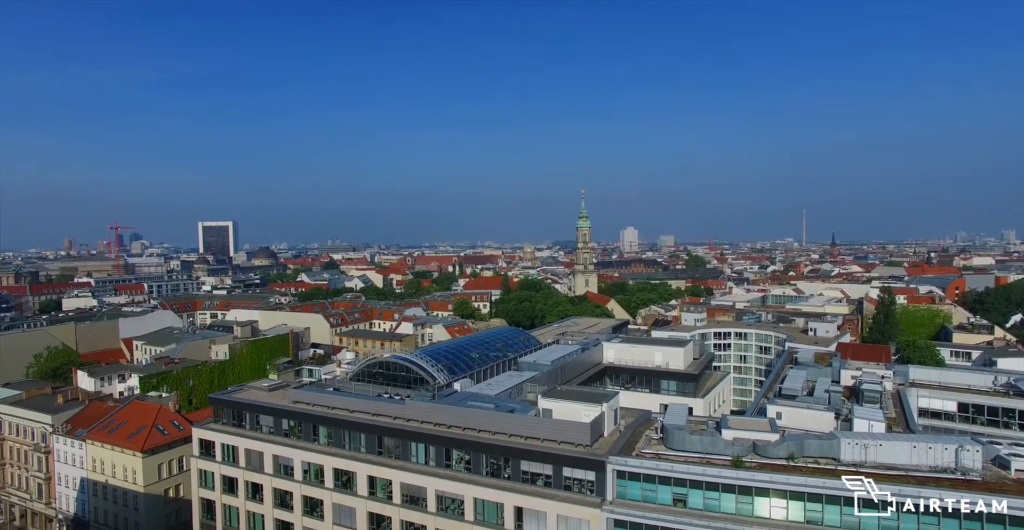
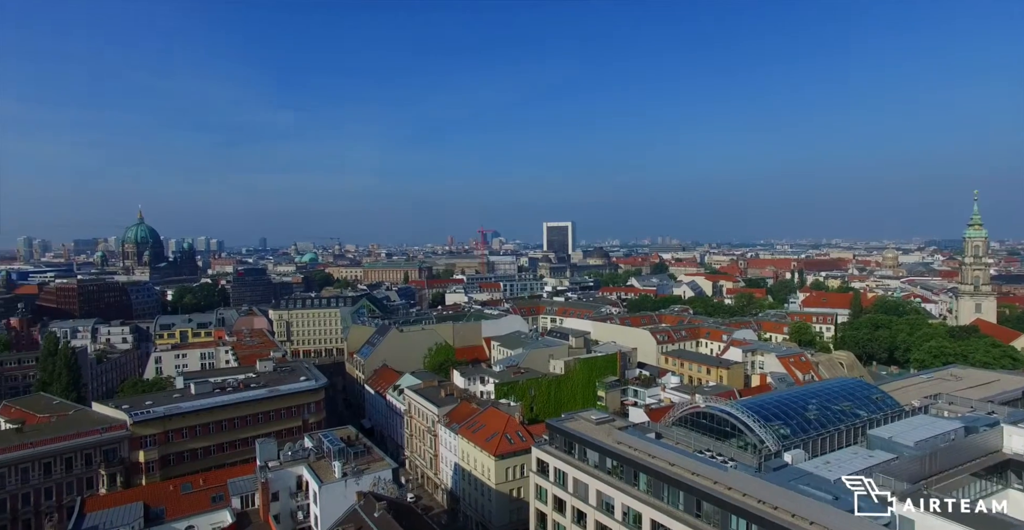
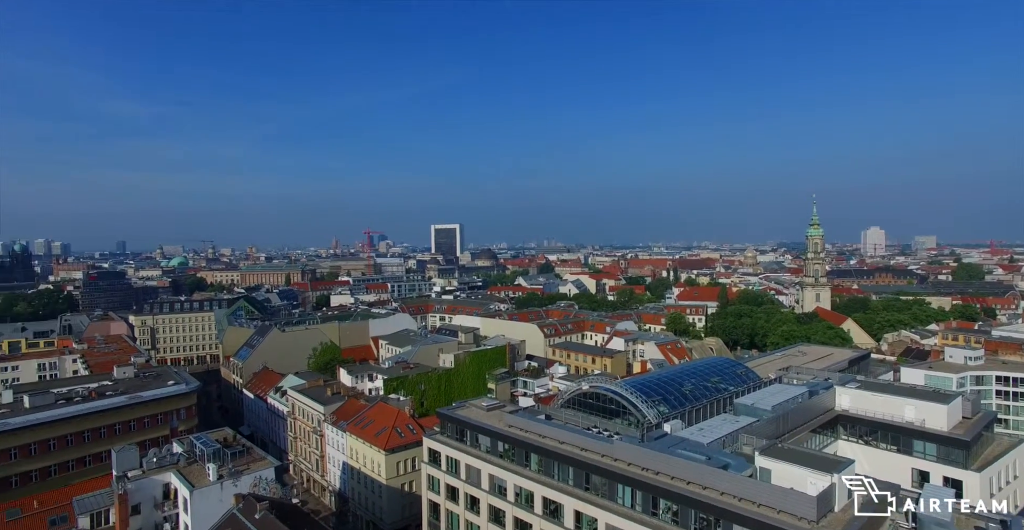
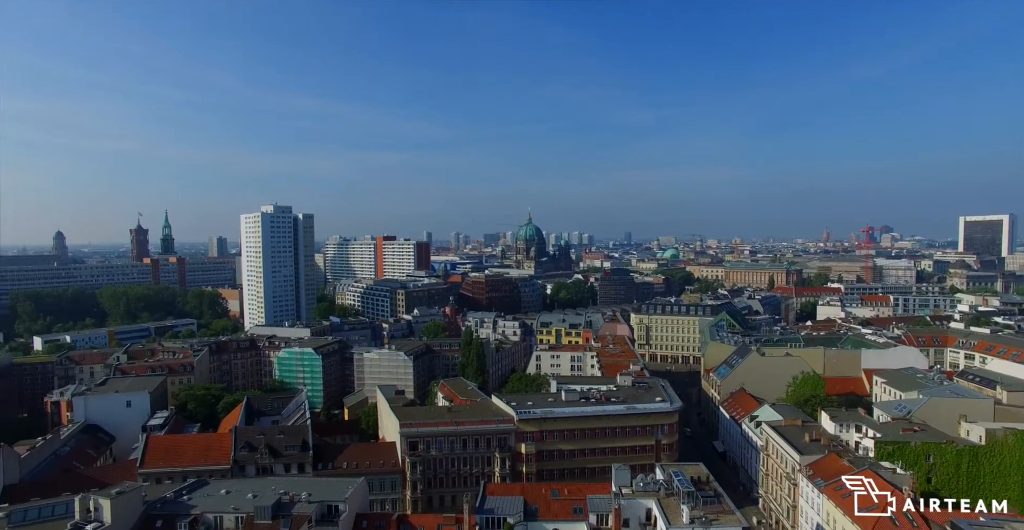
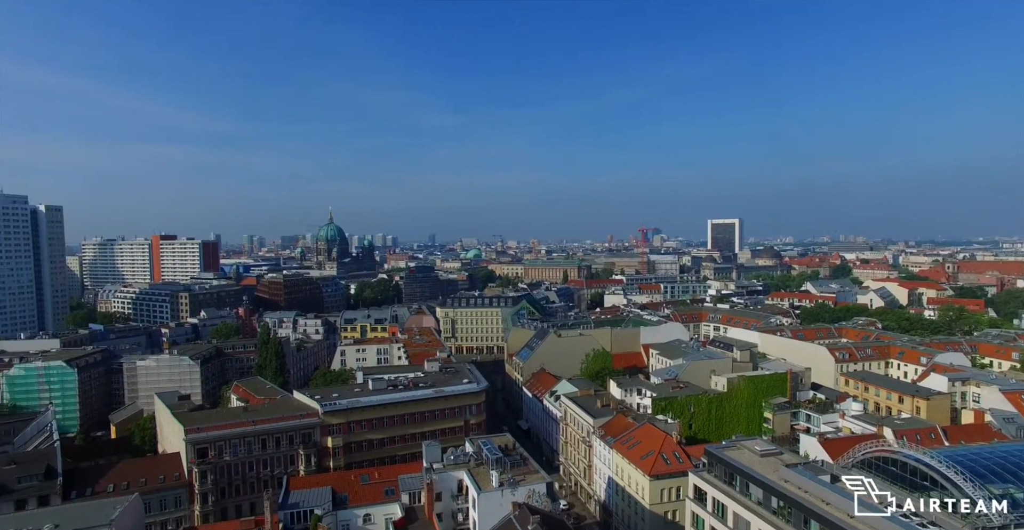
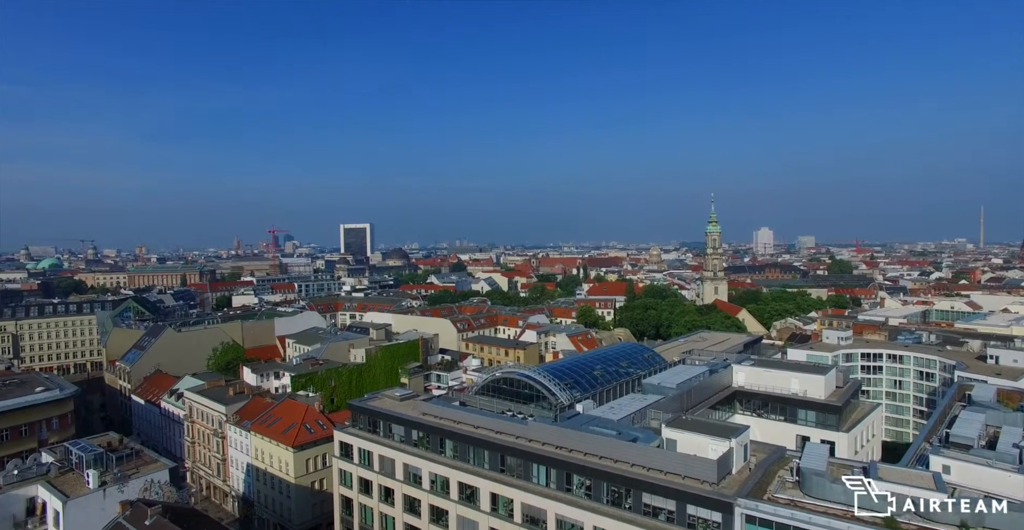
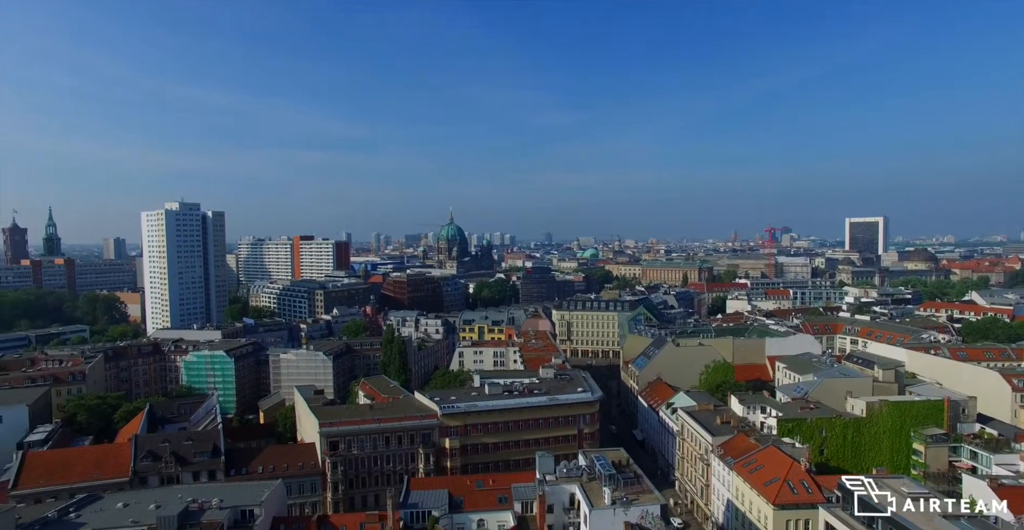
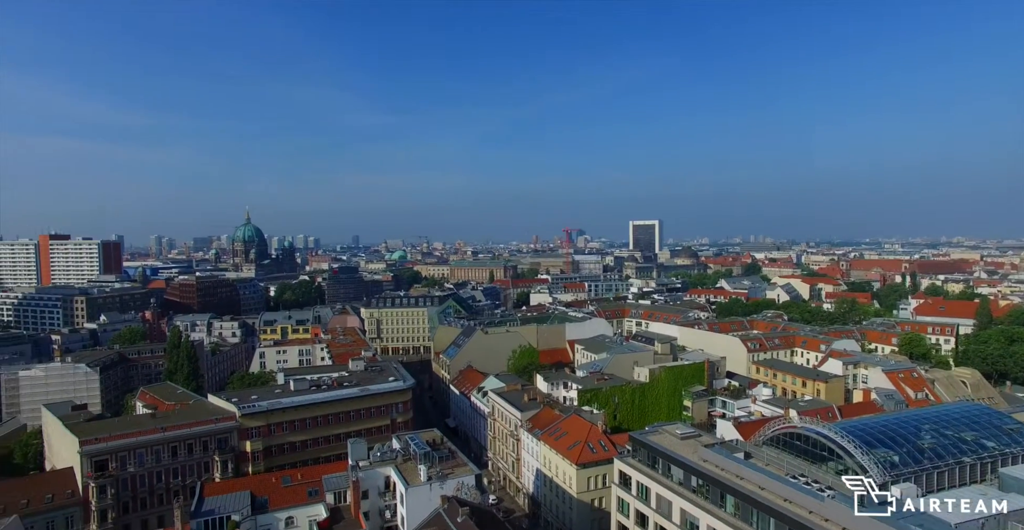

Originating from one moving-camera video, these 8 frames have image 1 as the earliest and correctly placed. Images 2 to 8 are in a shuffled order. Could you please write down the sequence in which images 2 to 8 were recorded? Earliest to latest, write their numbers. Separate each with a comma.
6, 3, 2, 8, 5, 7, 4
